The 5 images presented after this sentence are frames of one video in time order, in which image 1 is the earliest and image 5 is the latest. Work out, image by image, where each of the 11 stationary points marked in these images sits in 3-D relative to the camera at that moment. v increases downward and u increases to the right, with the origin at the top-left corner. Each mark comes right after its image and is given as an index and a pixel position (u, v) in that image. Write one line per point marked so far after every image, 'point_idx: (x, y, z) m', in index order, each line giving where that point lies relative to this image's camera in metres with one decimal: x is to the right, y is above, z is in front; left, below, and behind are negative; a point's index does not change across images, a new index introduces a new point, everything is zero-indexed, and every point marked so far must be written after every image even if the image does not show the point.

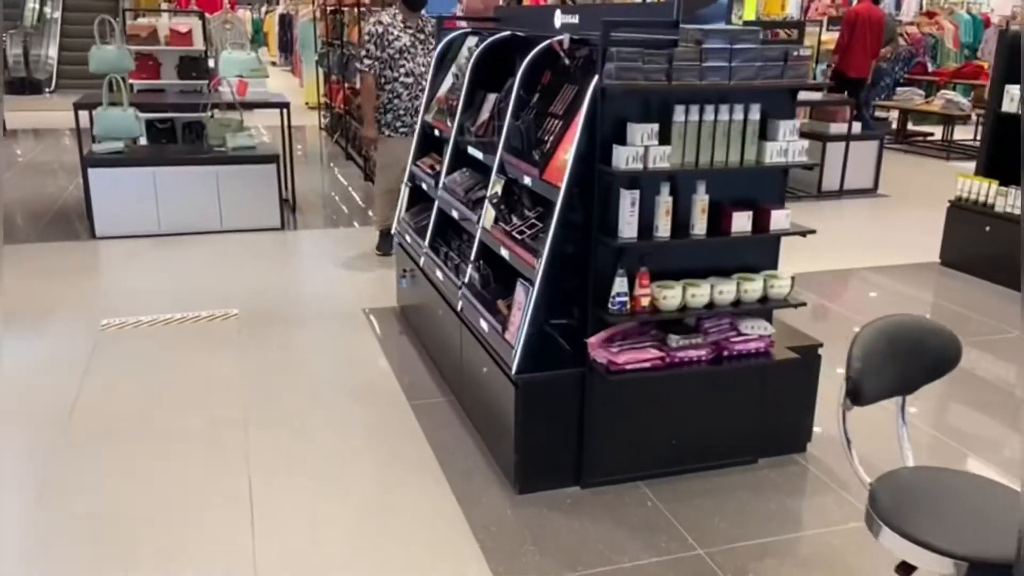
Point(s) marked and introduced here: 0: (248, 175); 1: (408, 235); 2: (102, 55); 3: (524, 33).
0: (-2.1, +0.9, +6.3) m
1: (-0.6, +0.3, +4.3) m
2: (-3.3, +1.9, +6.5) m
3: (+0.1, +1.2, +3.7) m
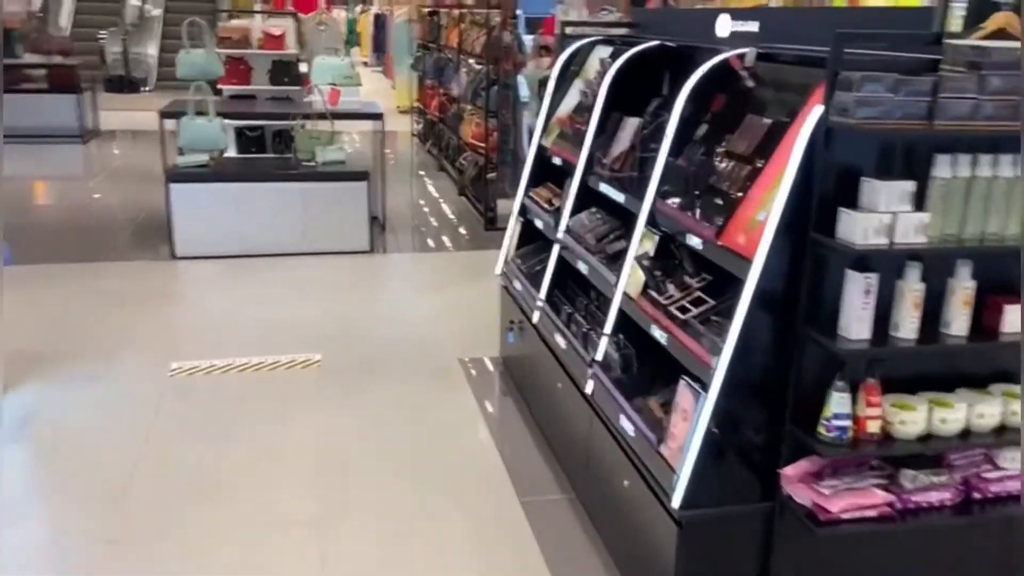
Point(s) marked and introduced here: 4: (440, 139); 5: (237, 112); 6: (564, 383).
0: (-1.3, +0.7, +5.8) m
1: (0.0, 0.0, +3.7) m
2: (-2.4, +1.7, +6.1) m
3: (+0.6, +0.9, +2.9) m
4: (-0.8, +1.7, +9.3) m
5: (-2.1, +1.4, +6.1) m
6: (+0.2, -0.4, +3.0) m
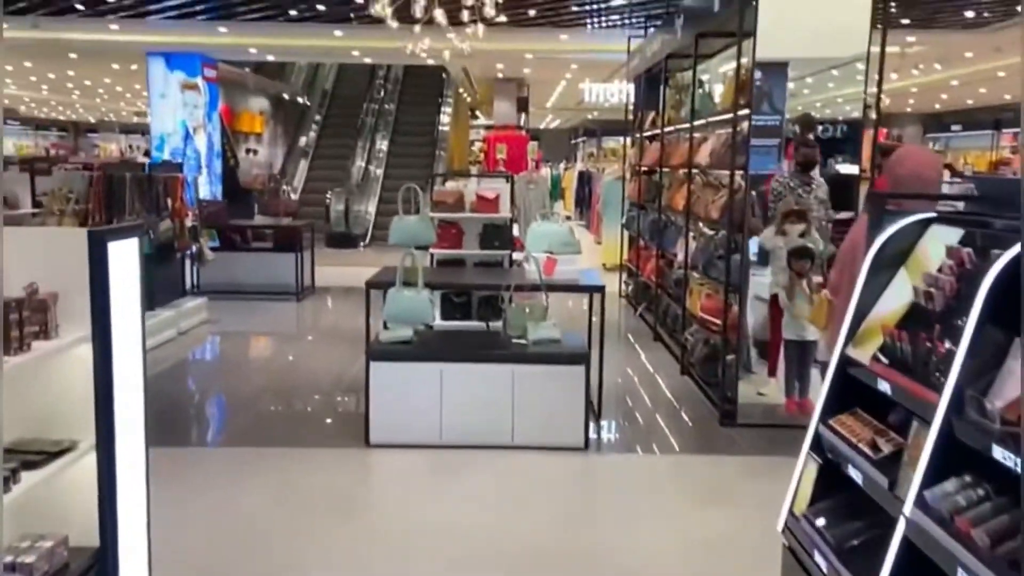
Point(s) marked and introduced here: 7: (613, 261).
0: (+0.2, -0.6, +5.0) m
1: (+1.0, -0.8, +2.5) m
2: (-0.8, +0.4, +5.7) m
3: (+1.4, +0.1, +1.9) m
4: (+1.5, -0.2, +8.5) m
5: (-0.5, +0.1, +5.6) m
6: (+1.0, -1.1, +1.8) m
7: (+1.6, +0.4, +13.0) m
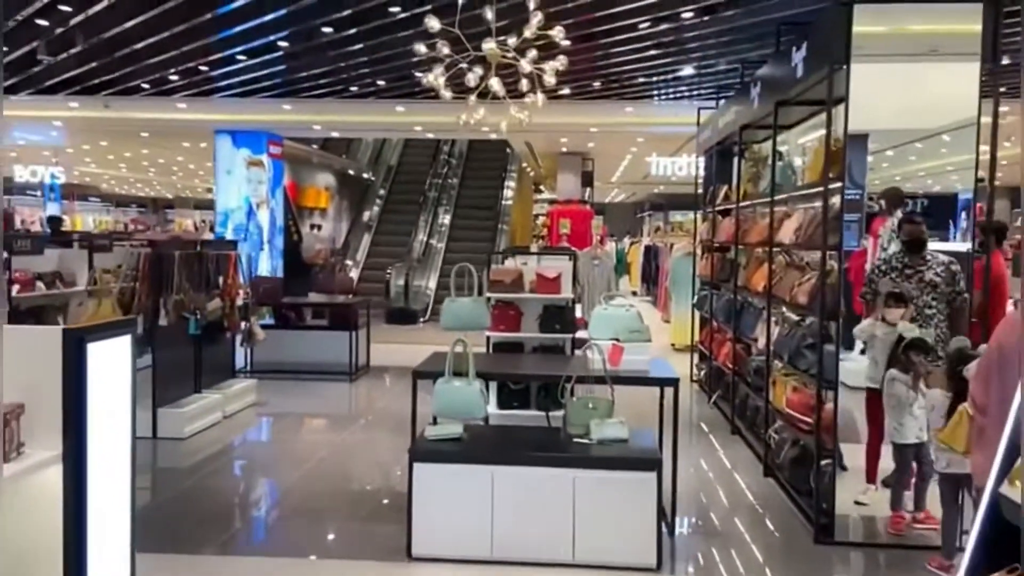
0: (+0.6, -1.1, +4.4) m
1: (+1.1, -1.1, +1.9) m
2: (-0.4, -0.2, +5.2) m
3: (+1.5, -0.1, +1.2) m
4: (+2.1, -1.0, +7.8) m
5: (-0.1, -0.5, +5.1) m
6: (+1.0, -1.3, +1.1) m
7: (+2.6, -0.8, +12.3) m
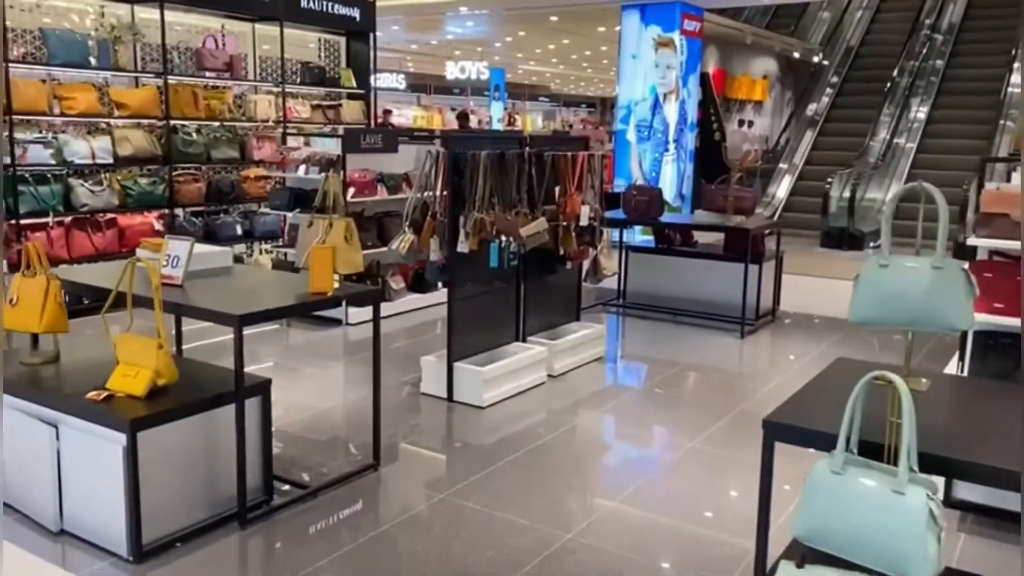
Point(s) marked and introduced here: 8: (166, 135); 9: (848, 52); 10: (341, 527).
0: (+1.4, -1.1, +1.3) m
1: (+0.6, -1.4, -1.1) m
2: (+1.1, 0.0, +2.4) m
3: (+0.6, -0.5, -2.0) m
4: (+4.5, -0.9, +3.3) m
5: (+1.3, -0.4, +2.1) m
6: (+0.1, -1.7, -1.7) m
7: (+7.3, -0.3, +6.9) m
8: (-3.1, +1.4, +7.2) m
9: (+6.3, +4.5, +15.1) m
10: (-0.8, -1.1, +3.5) m
